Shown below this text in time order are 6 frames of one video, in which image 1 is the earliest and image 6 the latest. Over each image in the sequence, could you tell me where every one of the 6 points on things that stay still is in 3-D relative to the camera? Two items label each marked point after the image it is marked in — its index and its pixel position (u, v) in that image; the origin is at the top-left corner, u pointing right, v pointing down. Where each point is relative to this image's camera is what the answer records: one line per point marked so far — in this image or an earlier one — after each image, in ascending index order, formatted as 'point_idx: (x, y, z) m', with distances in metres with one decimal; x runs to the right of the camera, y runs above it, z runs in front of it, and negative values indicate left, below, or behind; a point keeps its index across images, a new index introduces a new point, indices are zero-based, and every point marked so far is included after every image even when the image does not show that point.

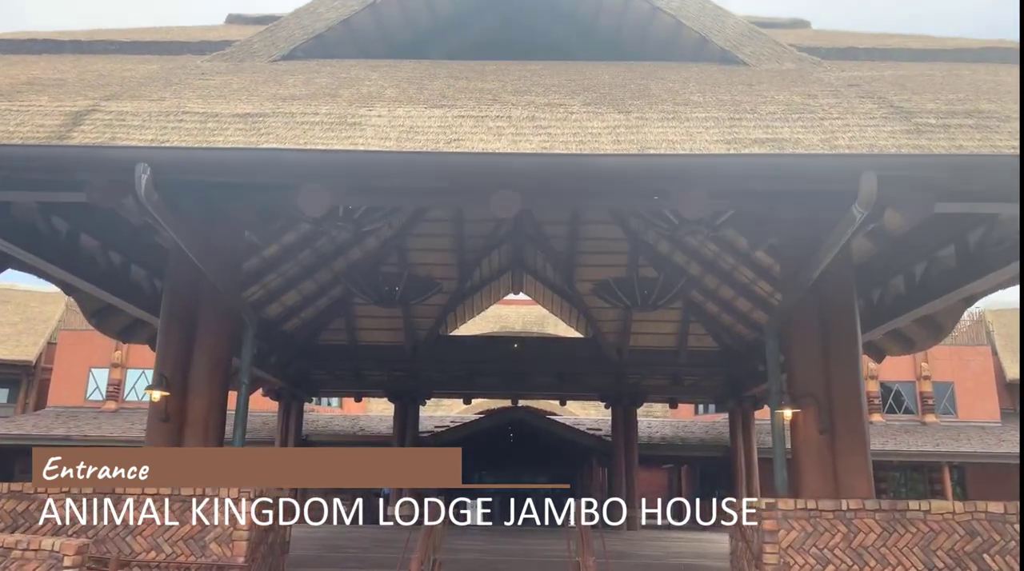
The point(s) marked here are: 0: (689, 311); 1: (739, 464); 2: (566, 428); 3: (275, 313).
0: (+3.2, -0.5, +16.3) m
1: (+4.5, -3.5, +17.7) m
2: (+1.1, -2.9, +18.8) m
3: (-4.0, -0.4, +15.3) m
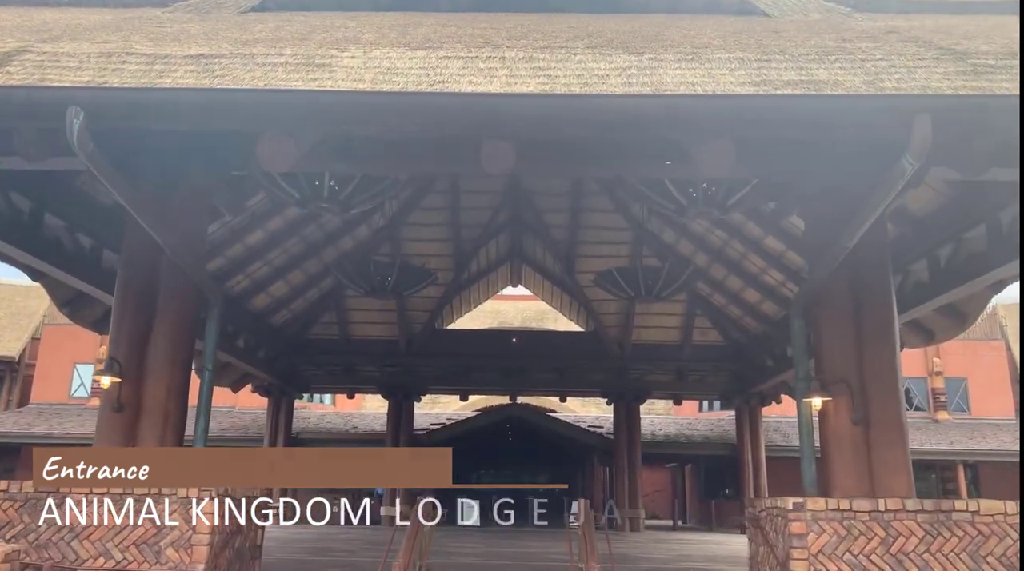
0: (+3.1, -0.3, +15.7) m
1: (+4.4, -3.3, +17.1) m
2: (+1.1, -2.8, +18.2) m
3: (-4.0, -0.3, +14.7) m
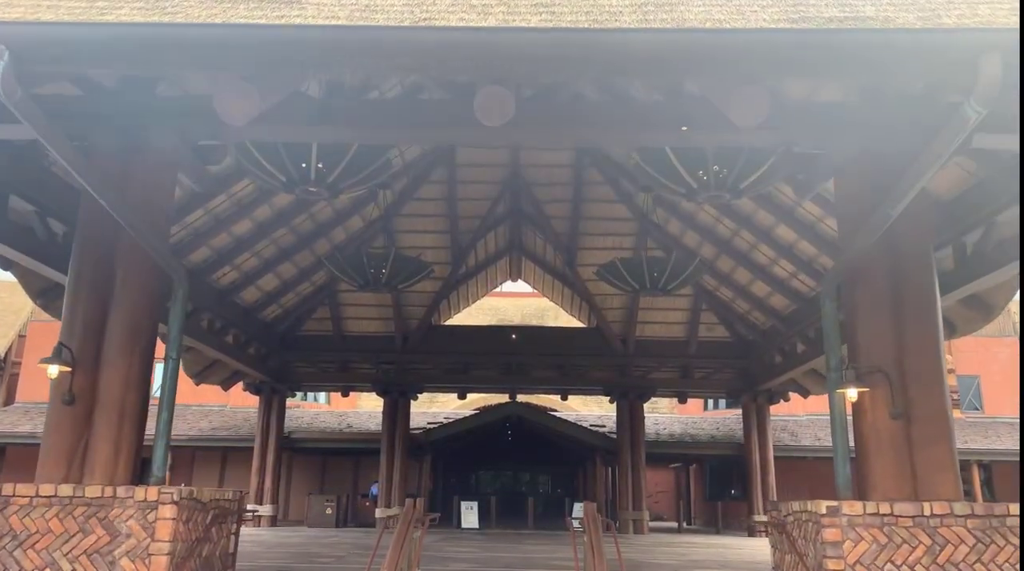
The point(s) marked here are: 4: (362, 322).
0: (+3.1, -0.2, +15.1) m
1: (+4.4, -3.2, +16.5) m
2: (+1.1, -2.7, +17.6) m
3: (-4.0, -0.2, +14.1) m
4: (-2.7, -0.6, +16.4) m
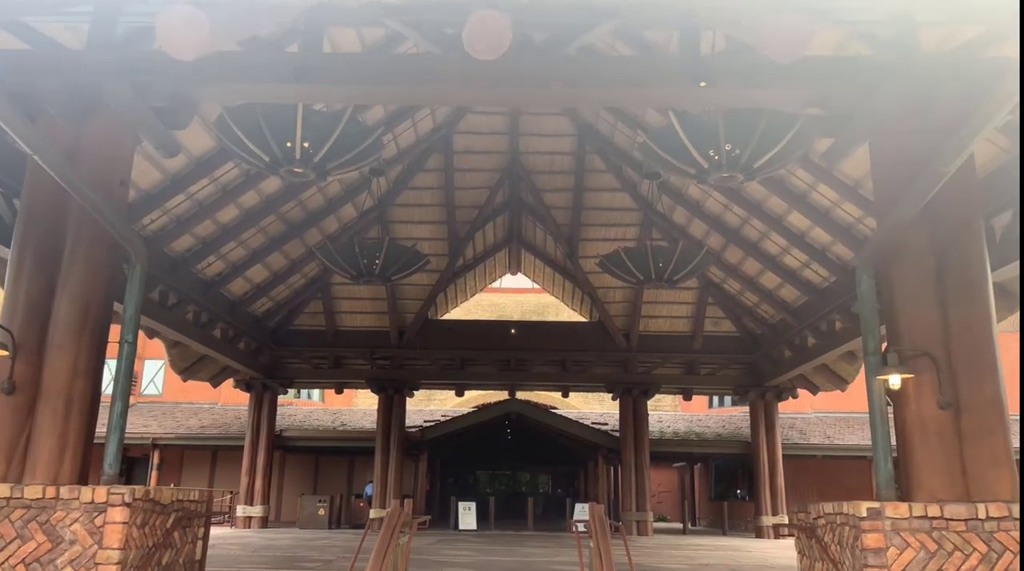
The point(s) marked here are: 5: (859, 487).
0: (+3.1, -0.1, +14.6) m
1: (+4.4, -3.1, +16.0) m
2: (+1.1, -2.5, +17.1) m
3: (-4.1, 0.0, +13.6) m
4: (-2.7, -0.5, +15.8) m
5: (+7.3, -4.2, +19.1) m
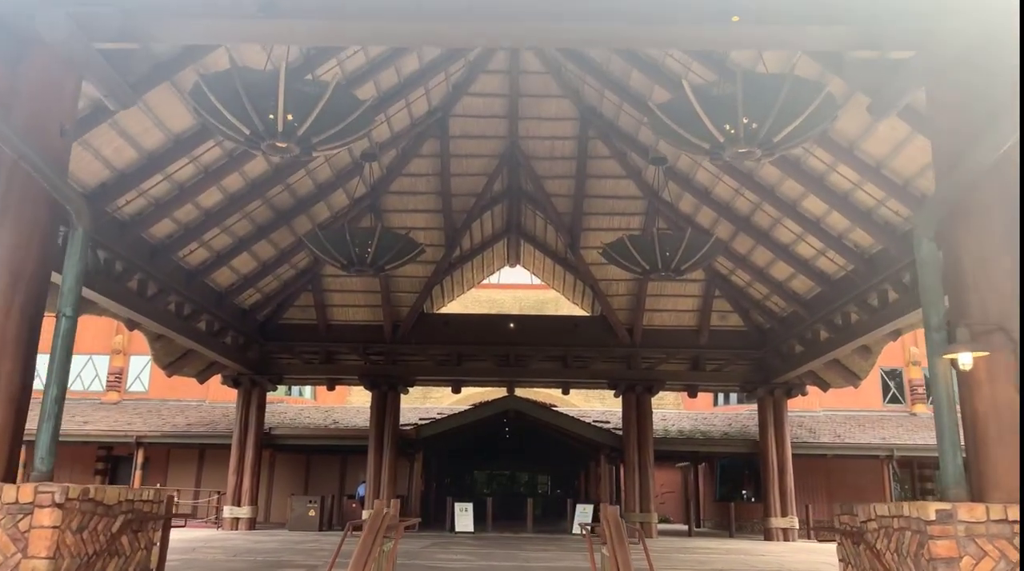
0: (+3.1, +0.1, +14.0) m
1: (+4.4, -3.0, +15.4) m
2: (+1.0, -2.4, +16.5) m
3: (-4.1, +0.1, +13.0) m
4: (-2.8, -0.4, +15.2) m
5: (+7.3, -4.1, +18.5) m
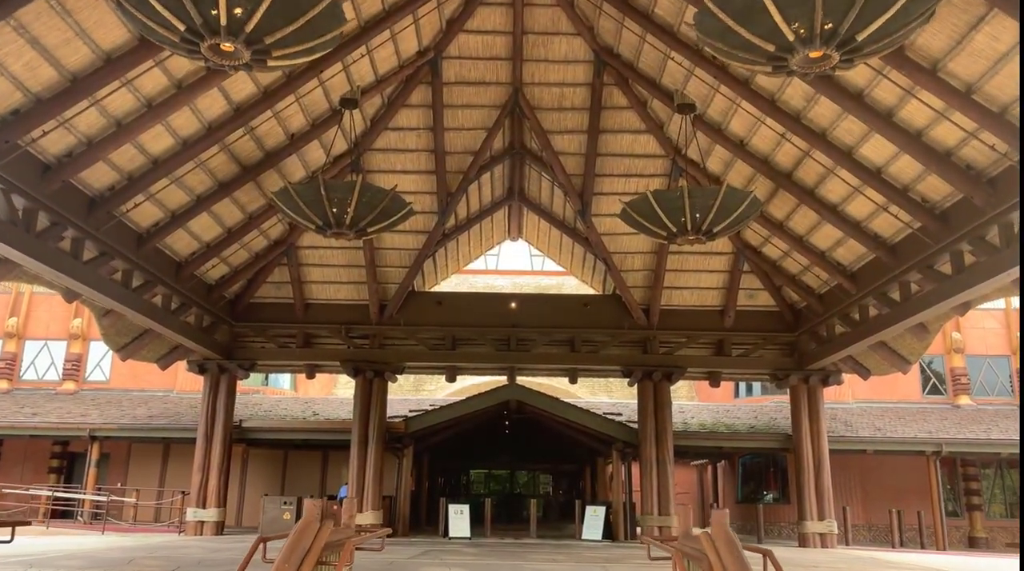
0: (+3.1, +0.4, +12.3) m
1: (+4.4, -2.6, +13.7) m
2: (+1.0, -2.0, +14.8) m
3: (-4.0, +0.5, +11.2) m
4: (-2.7, 0.0, +13.5) m
5: (+7.3, -3.8, +16.9) m
